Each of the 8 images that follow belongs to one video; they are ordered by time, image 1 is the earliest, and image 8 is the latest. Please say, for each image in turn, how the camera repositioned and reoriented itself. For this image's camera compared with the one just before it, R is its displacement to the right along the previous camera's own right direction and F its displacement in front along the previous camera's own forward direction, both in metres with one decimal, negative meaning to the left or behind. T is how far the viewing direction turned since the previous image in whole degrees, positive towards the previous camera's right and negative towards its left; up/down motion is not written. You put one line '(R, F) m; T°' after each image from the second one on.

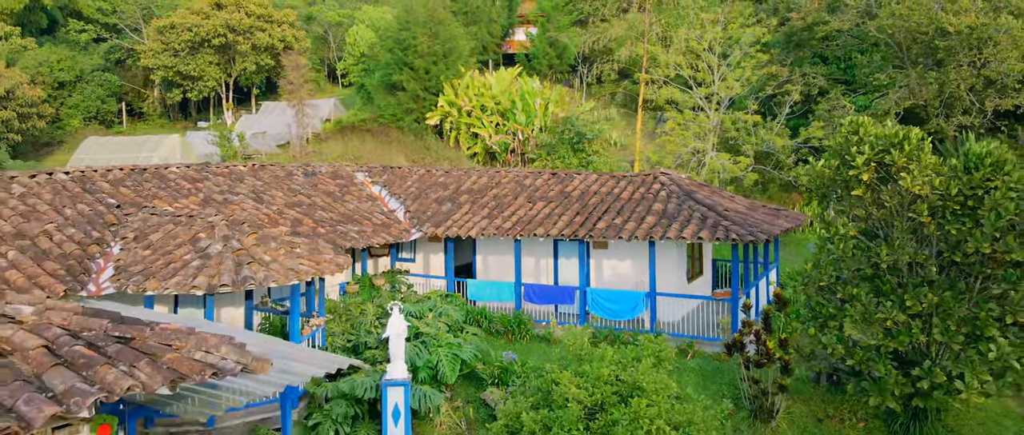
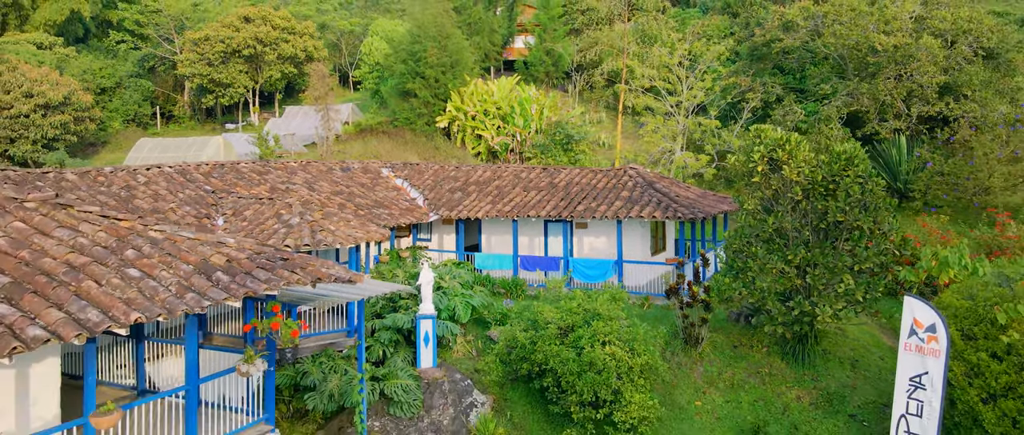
(0.0, -2.6) m; 0°
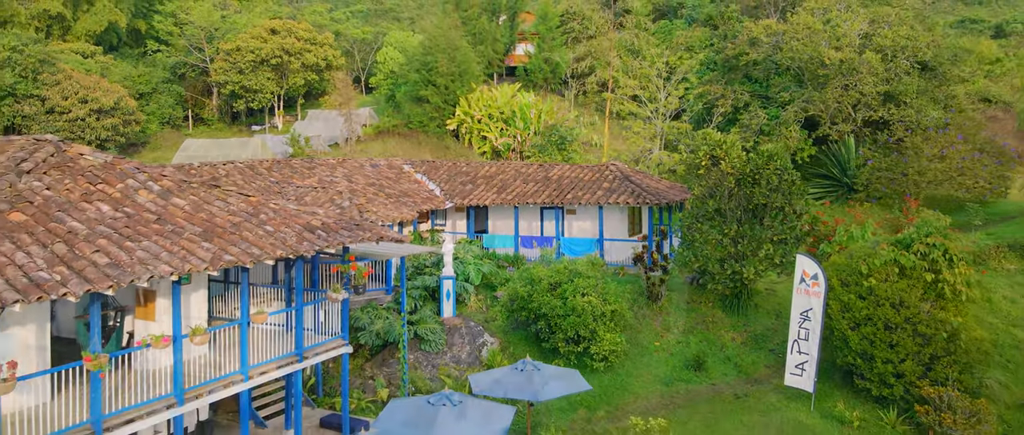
(0.0, -2.7) m; 0°
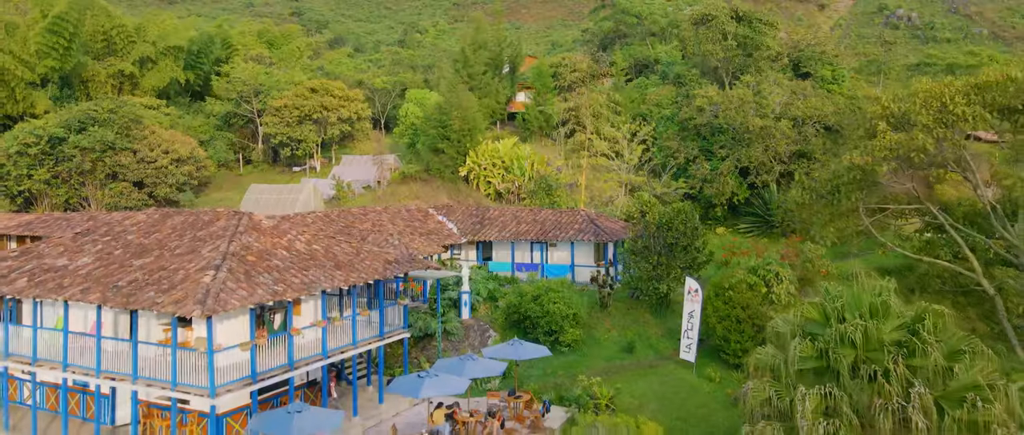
(+0.1, -5.8) m; 0°
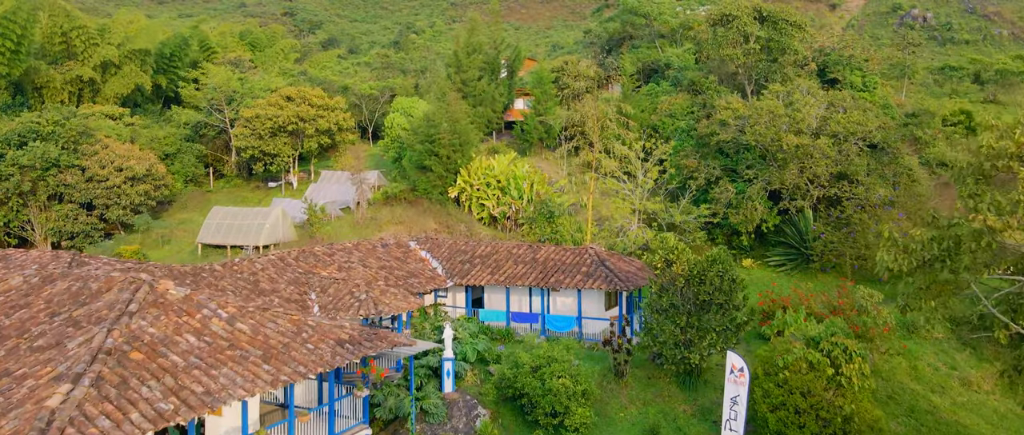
(+0.1, +3.4) m; 0°
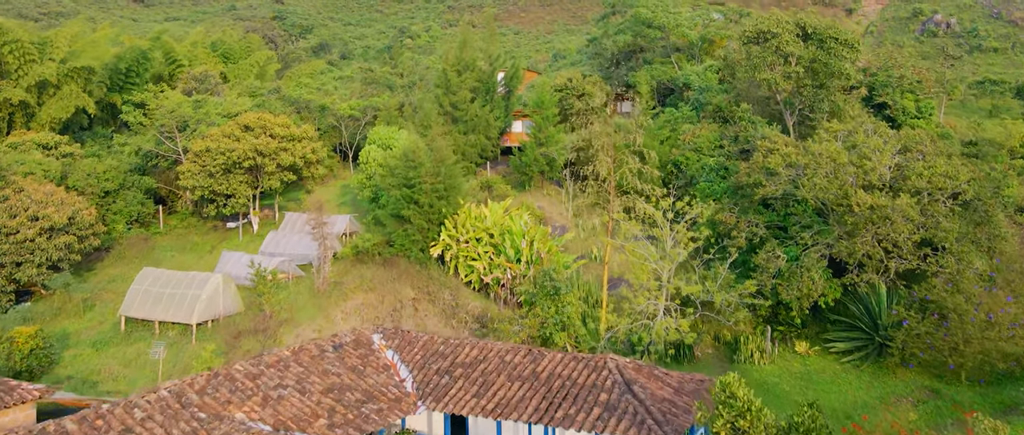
(+0.1, +4.7) m; 0°
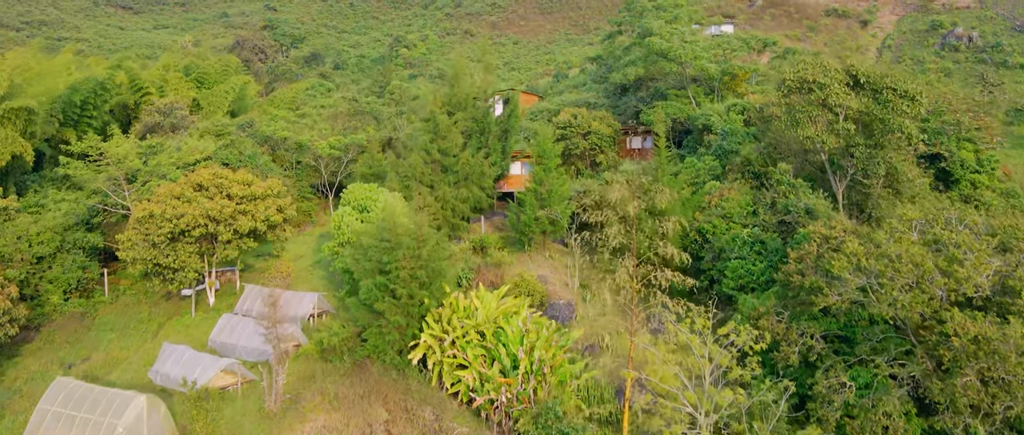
(+0.1, +3.9) m; 0°
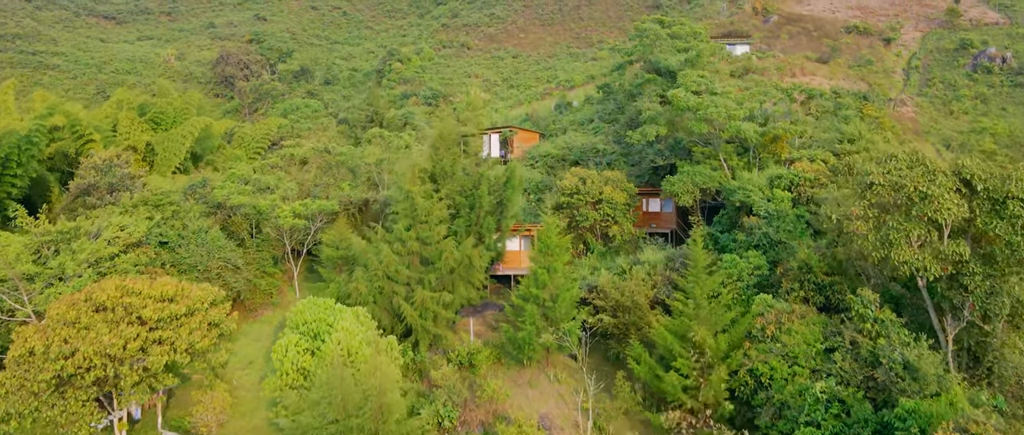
(+0.1, +5.3) m; 0°
